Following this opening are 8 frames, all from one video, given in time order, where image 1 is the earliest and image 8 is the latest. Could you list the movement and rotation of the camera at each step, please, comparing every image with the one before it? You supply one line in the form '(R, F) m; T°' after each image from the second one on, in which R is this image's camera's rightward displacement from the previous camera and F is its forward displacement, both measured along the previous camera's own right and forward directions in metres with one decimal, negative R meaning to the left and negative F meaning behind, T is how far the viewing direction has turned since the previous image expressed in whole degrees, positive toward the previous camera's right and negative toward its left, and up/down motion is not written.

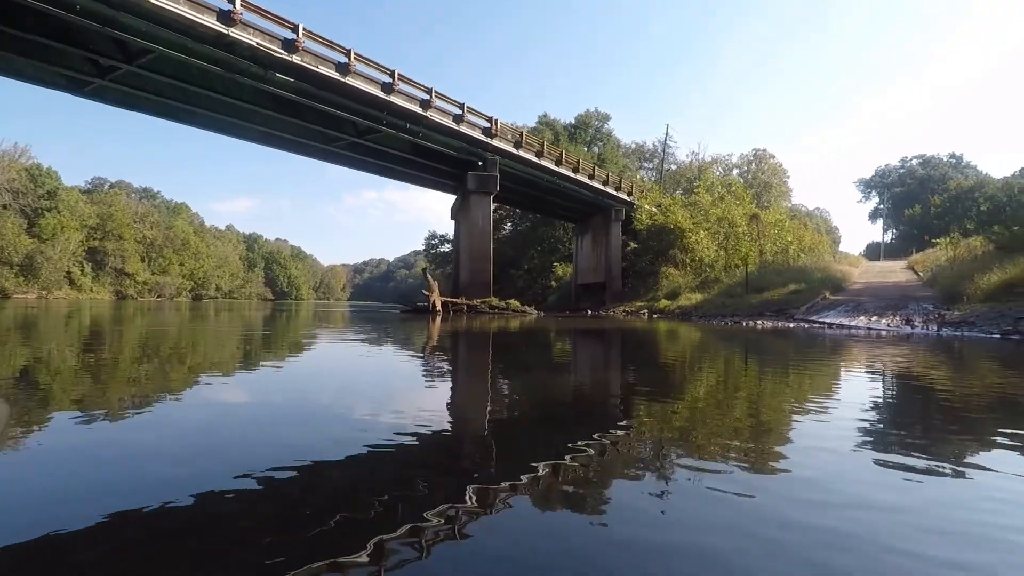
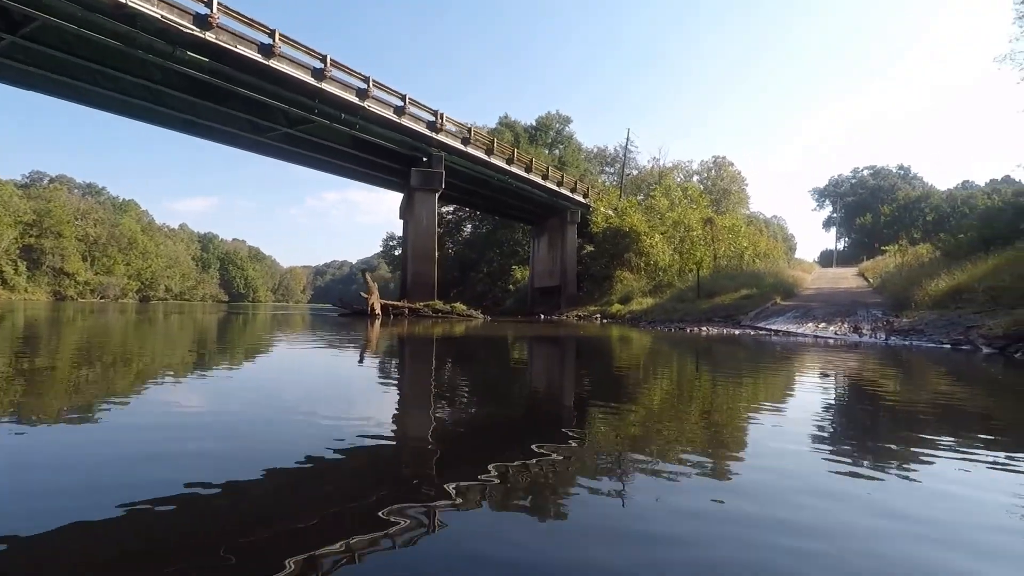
(+0.4, +0.5) m; +3°
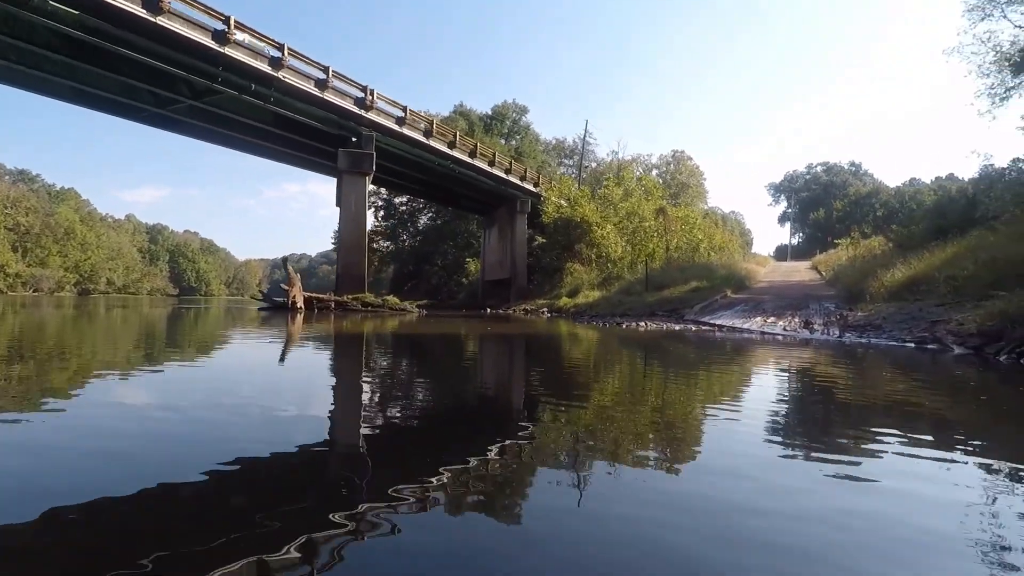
(+0.5, +0.7) m; +3°
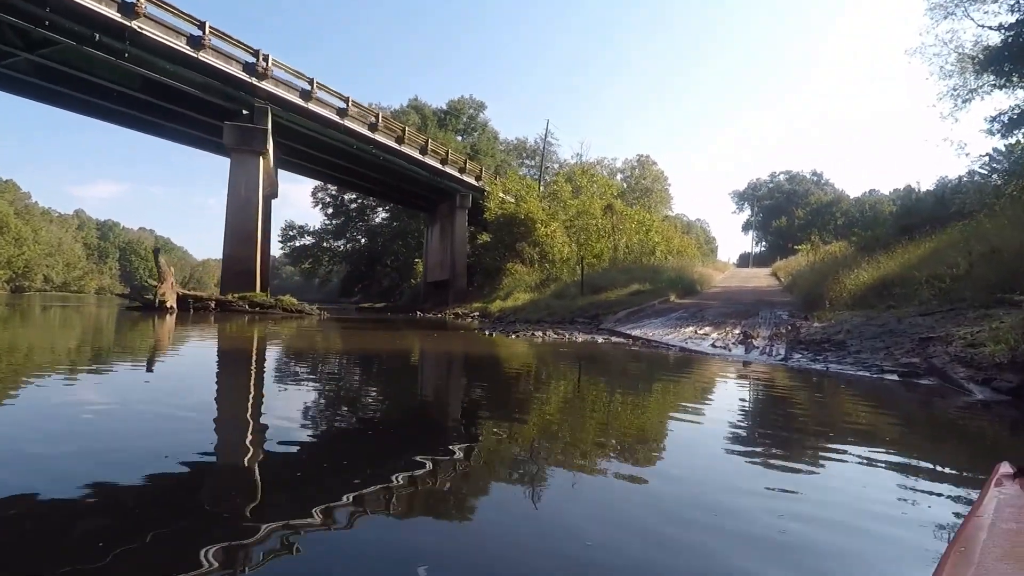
(+0.8, +1.3) m; +3°
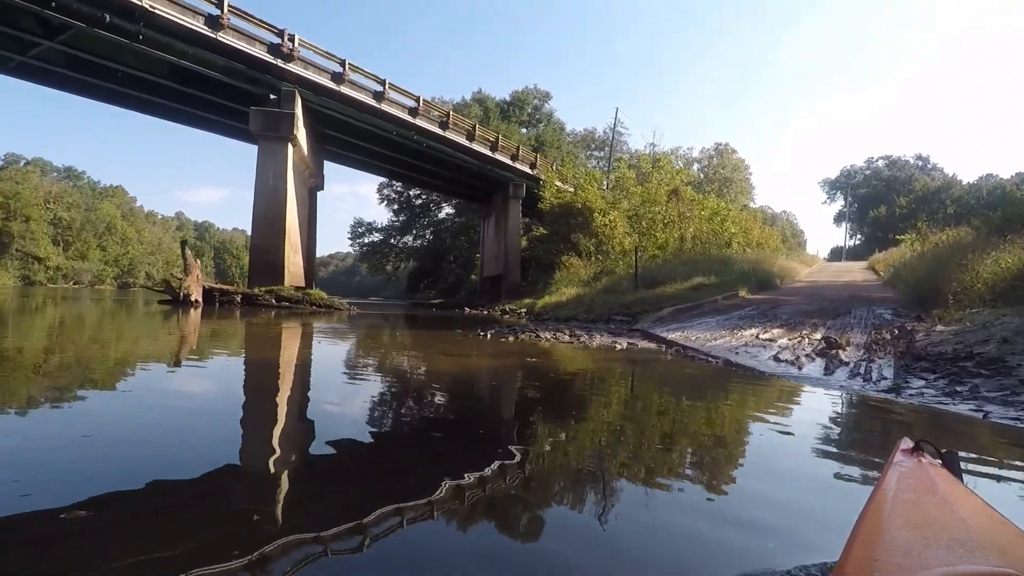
(+0.4, +1.0) m; -7°
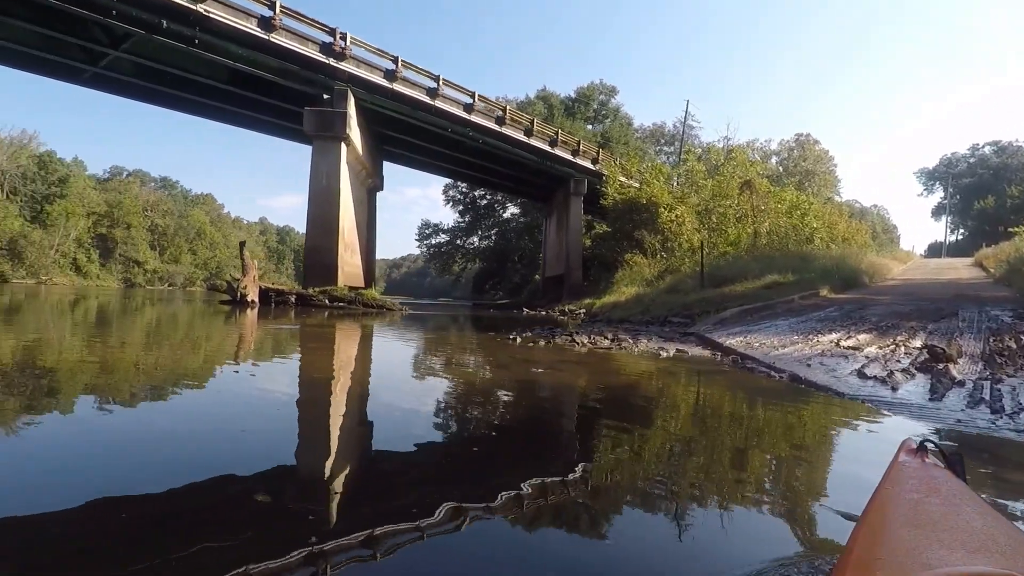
(+0.2, +0.4) m; -7°
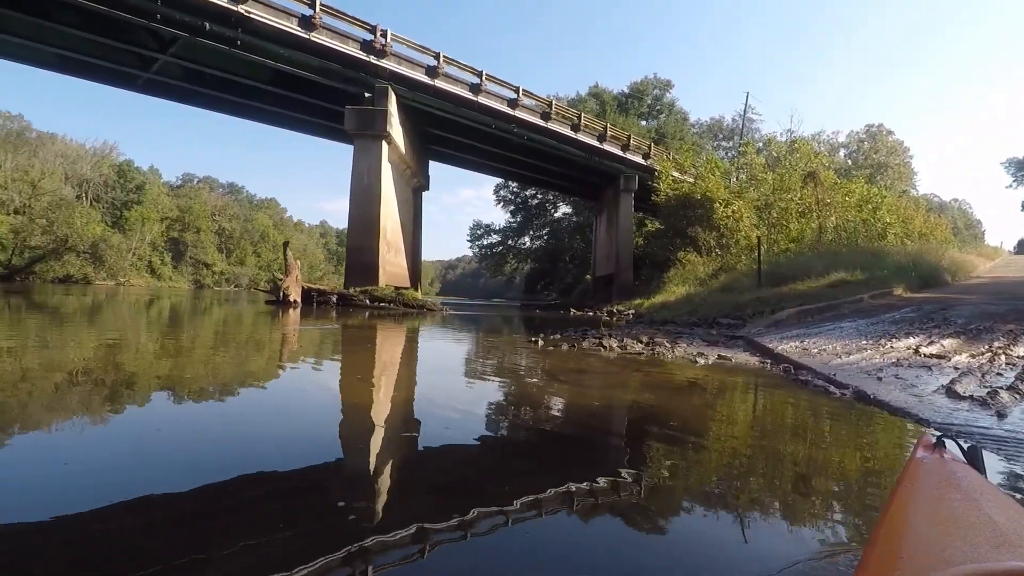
(+0.2, +0.3) m; -5°
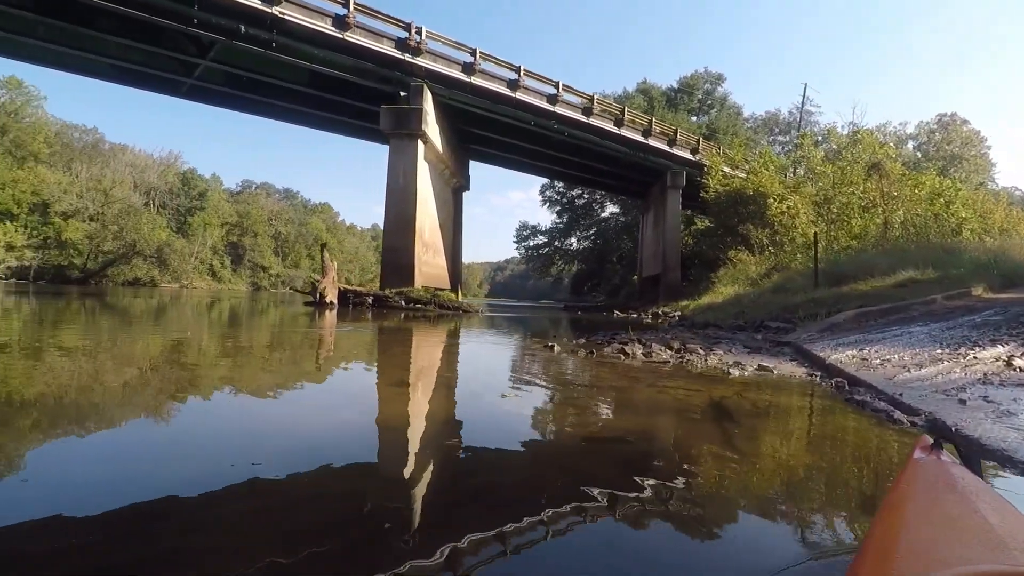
(+0.2, +0.3) m; -5°
